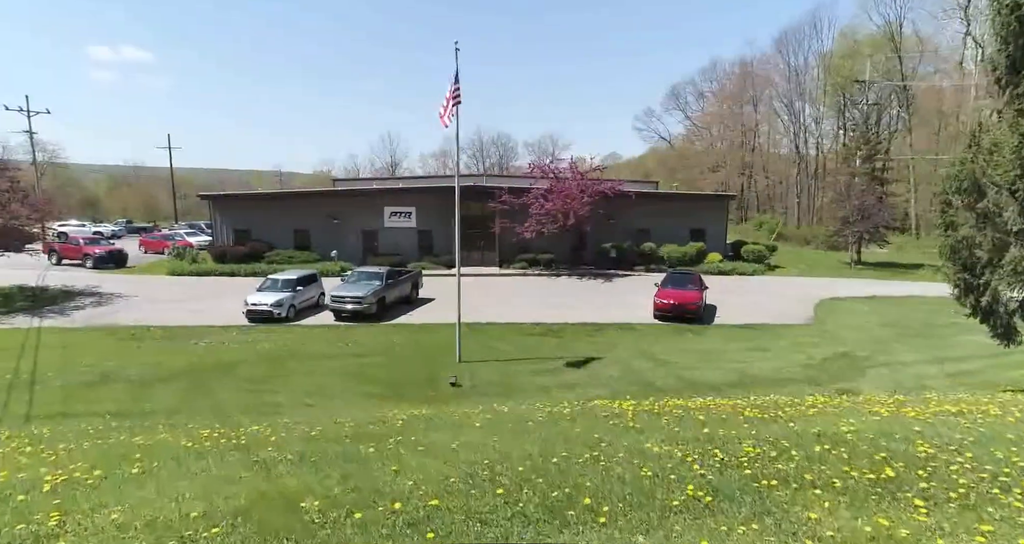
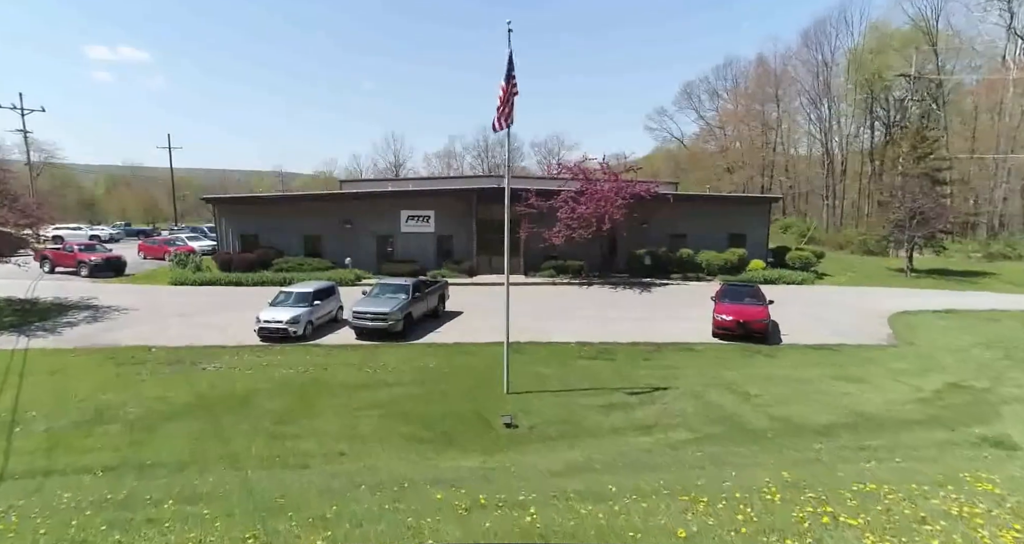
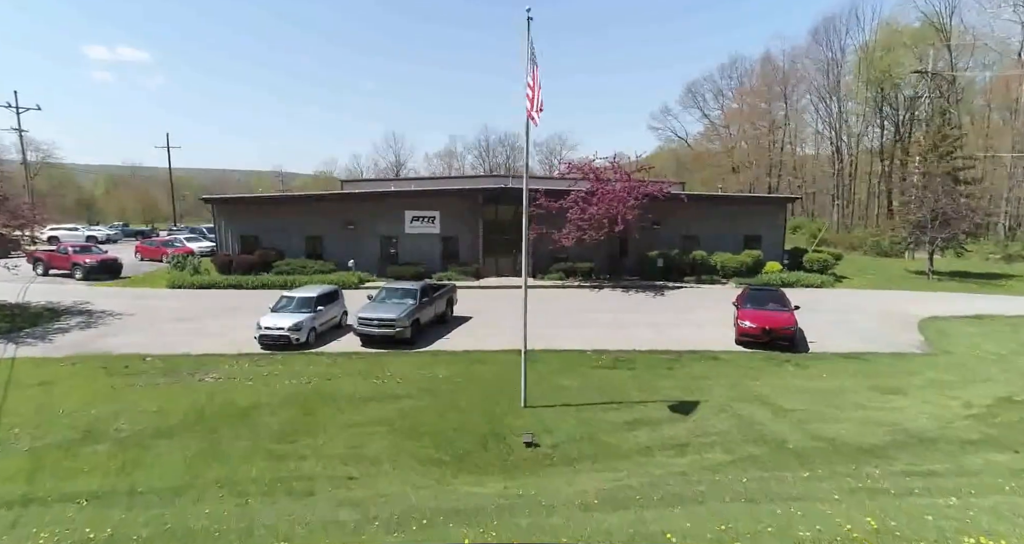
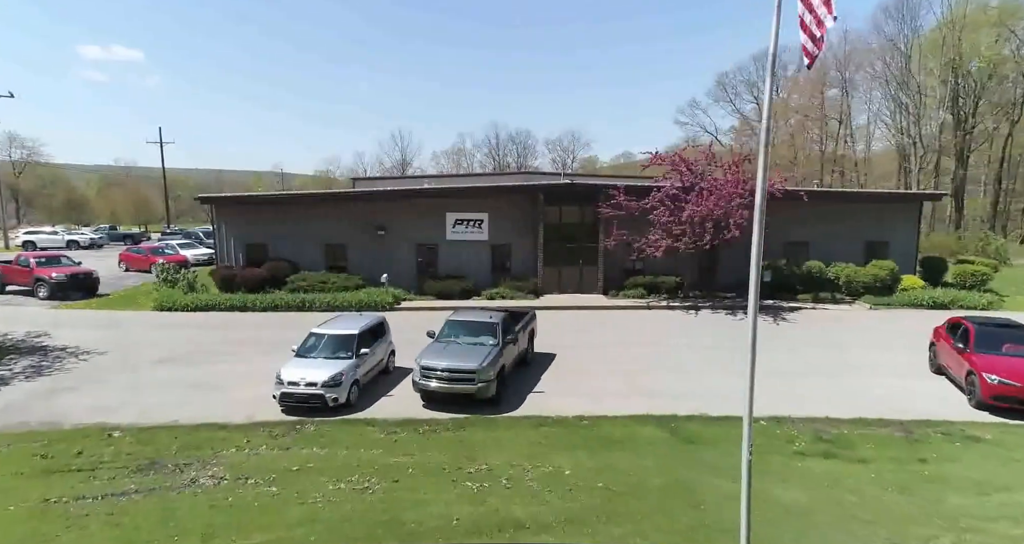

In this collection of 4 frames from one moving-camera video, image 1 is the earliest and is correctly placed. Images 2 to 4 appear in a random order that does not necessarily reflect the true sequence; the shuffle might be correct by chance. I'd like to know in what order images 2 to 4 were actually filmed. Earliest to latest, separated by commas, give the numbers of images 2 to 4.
2, 3, 4
